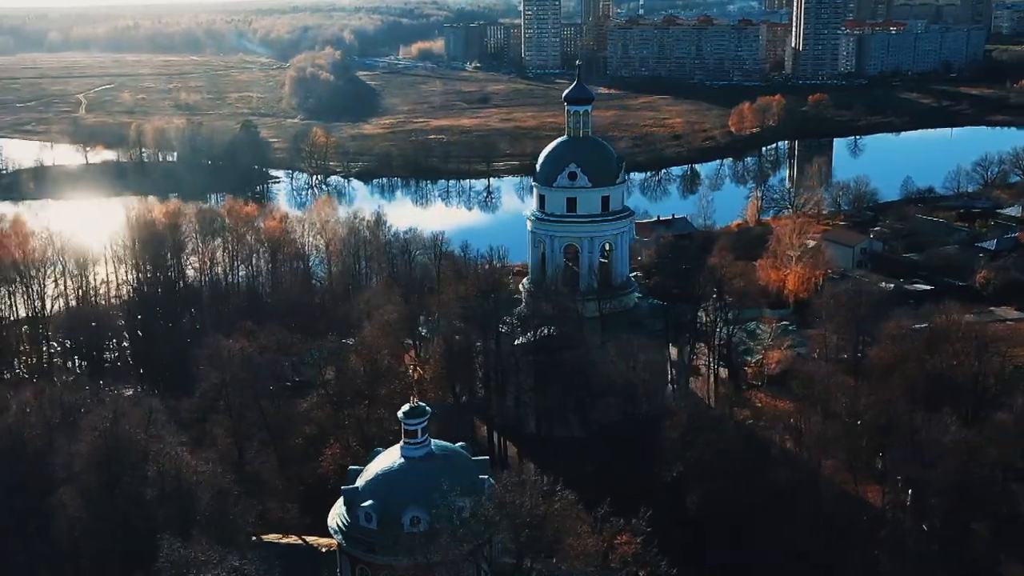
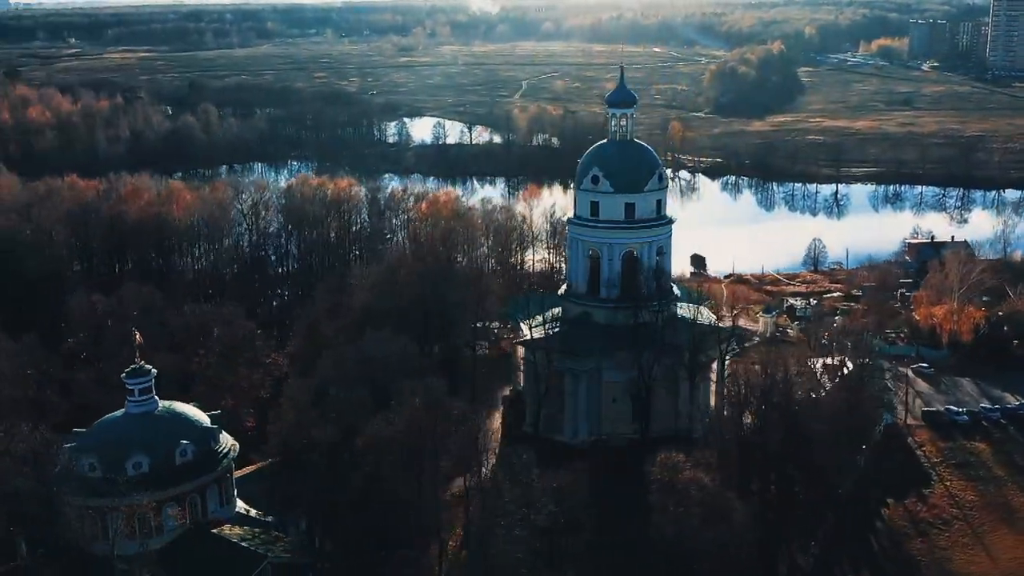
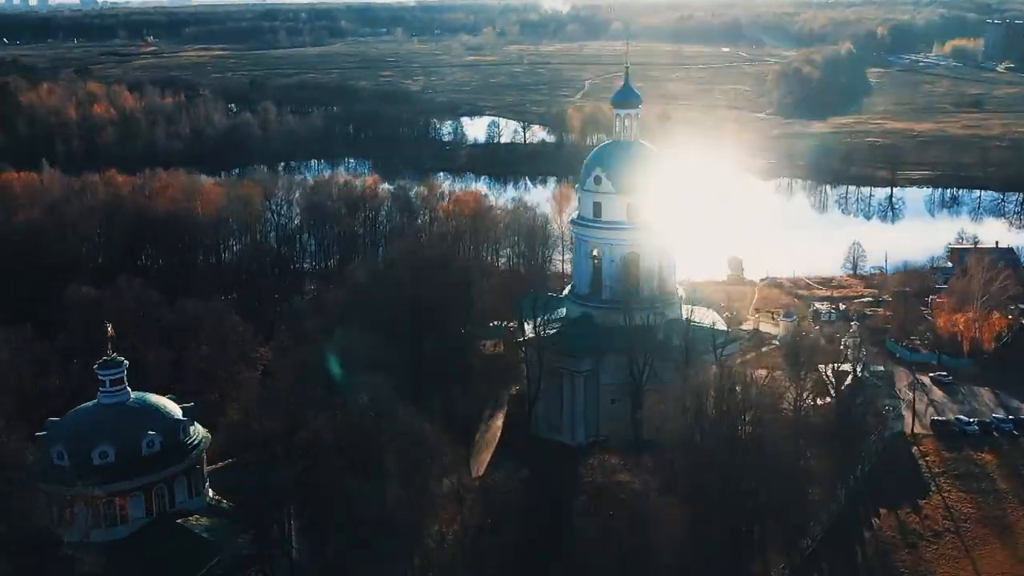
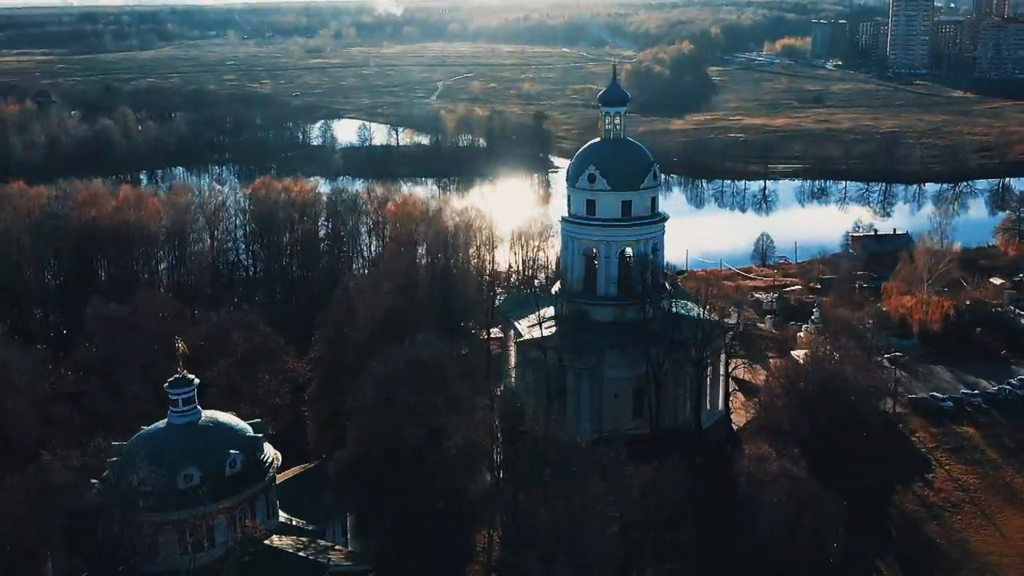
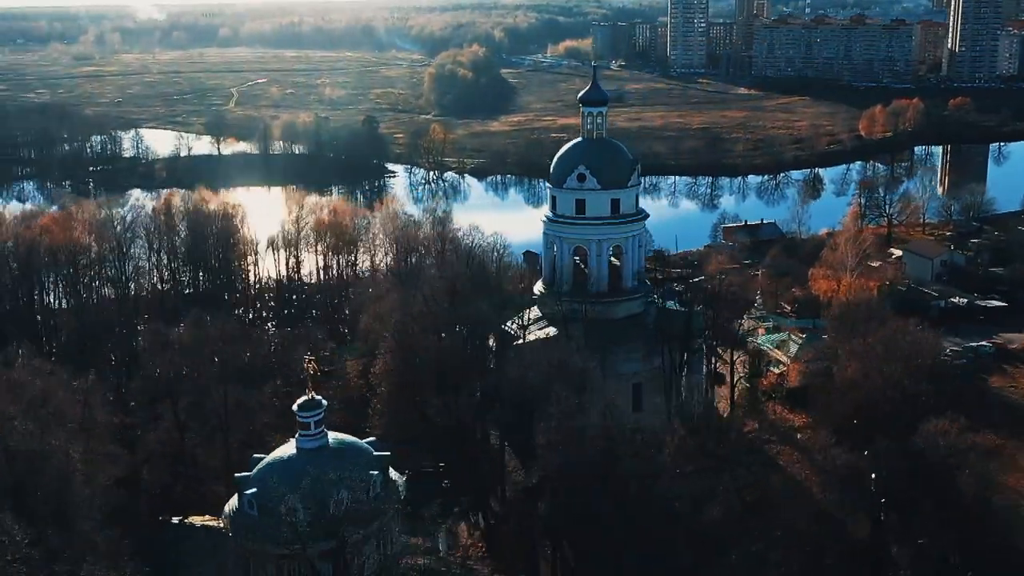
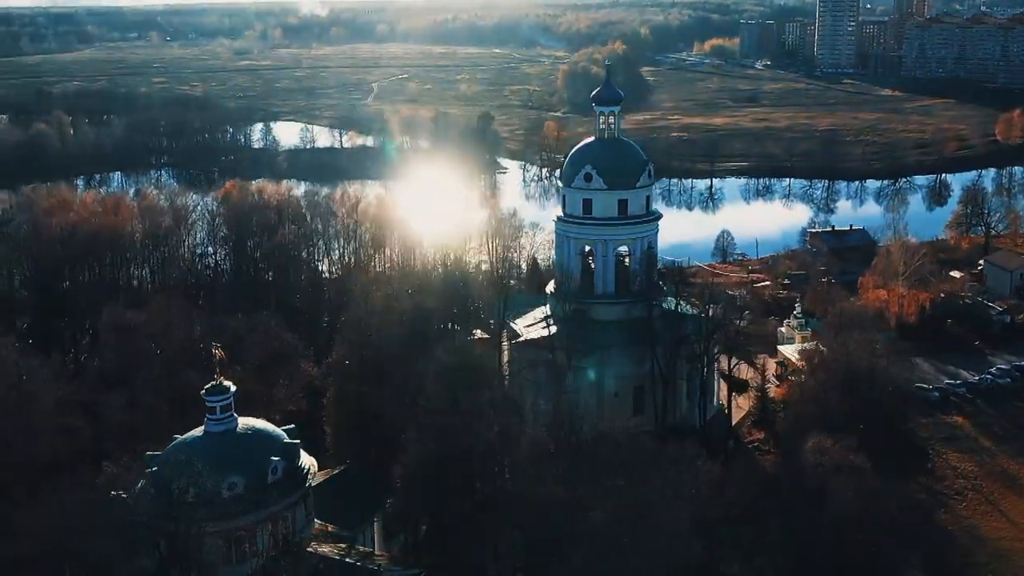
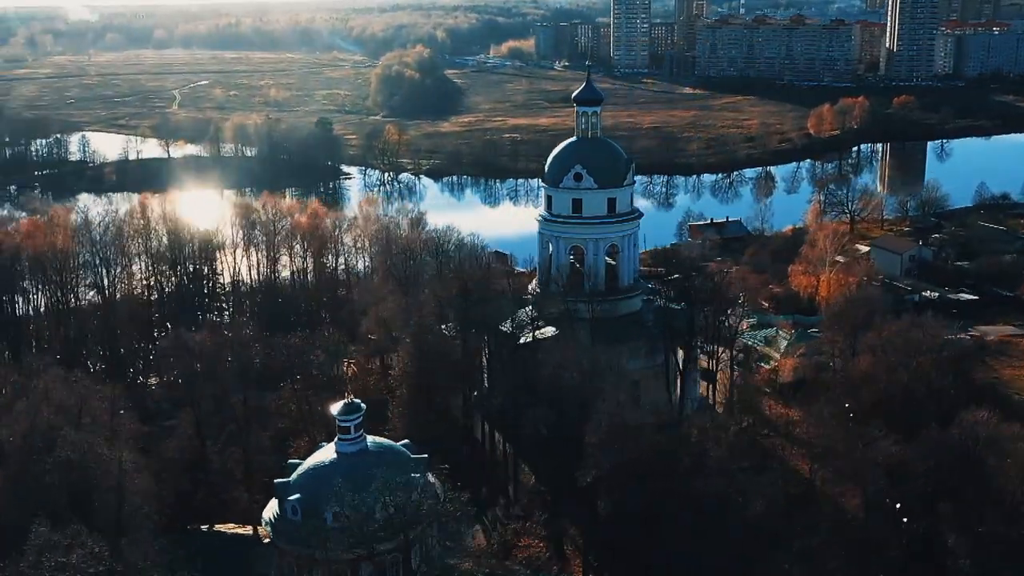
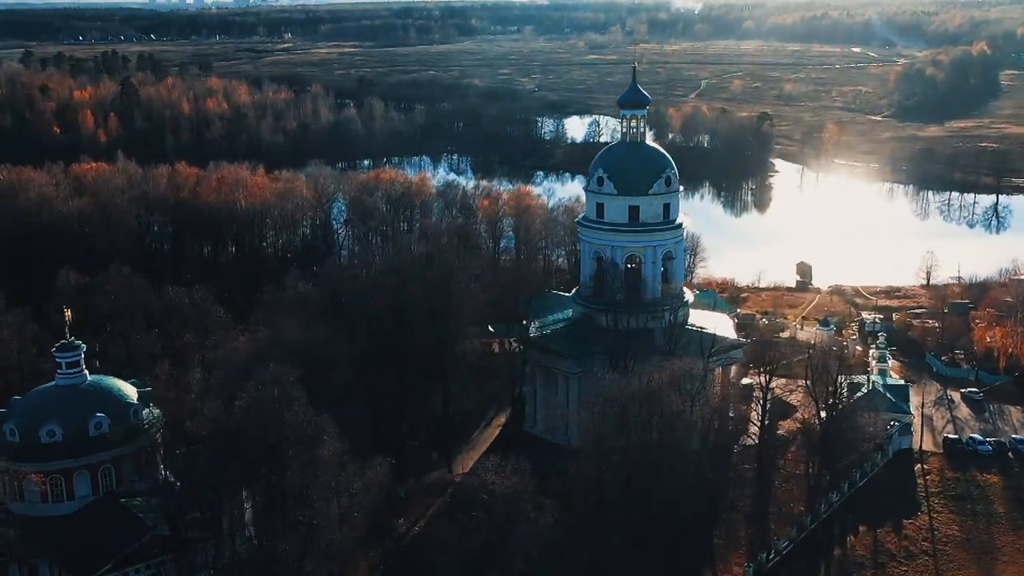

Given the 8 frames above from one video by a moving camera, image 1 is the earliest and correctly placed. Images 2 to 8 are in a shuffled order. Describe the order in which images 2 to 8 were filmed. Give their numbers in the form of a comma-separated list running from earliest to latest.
7, 5, 6, 4, 2, 3, 8
